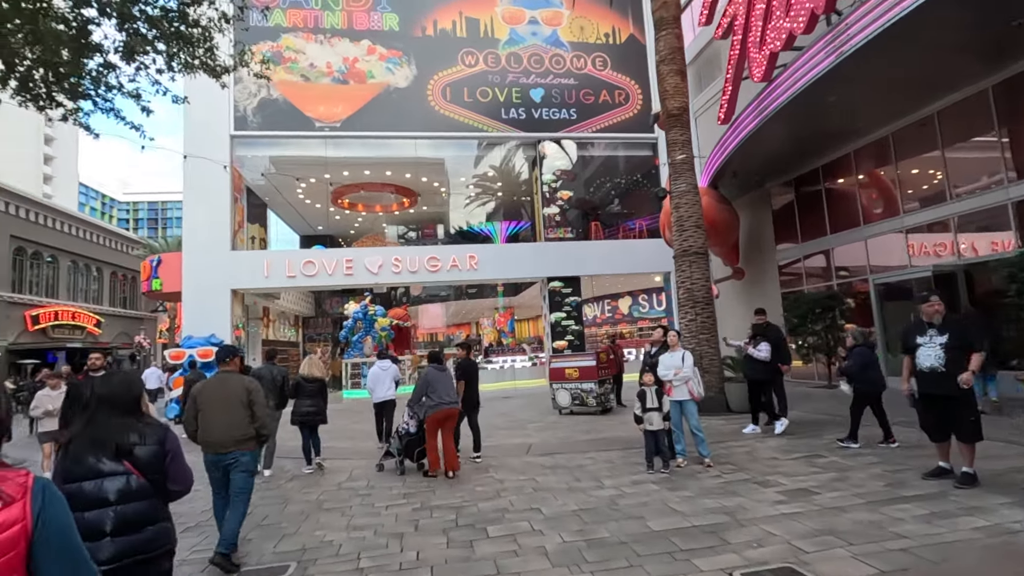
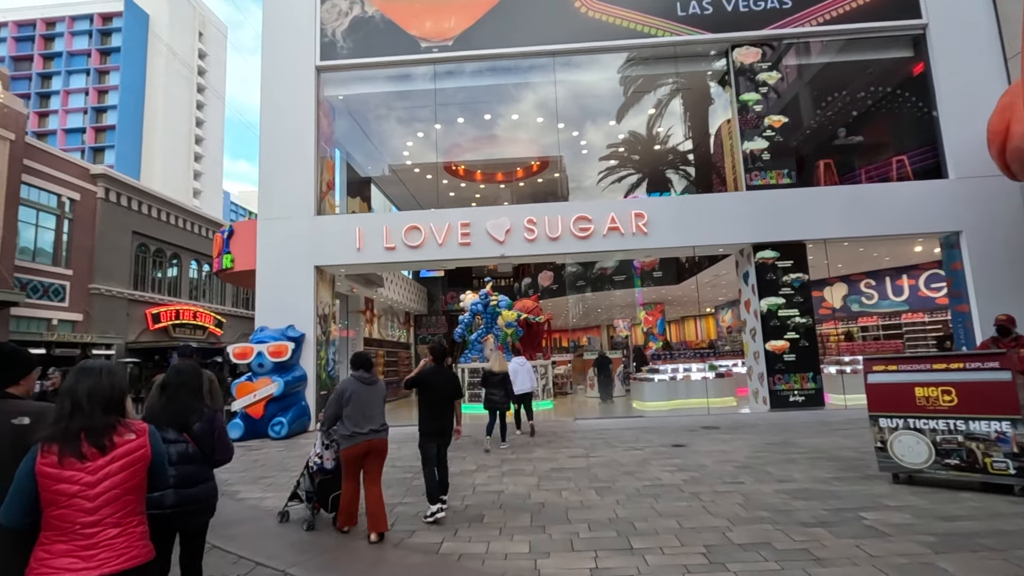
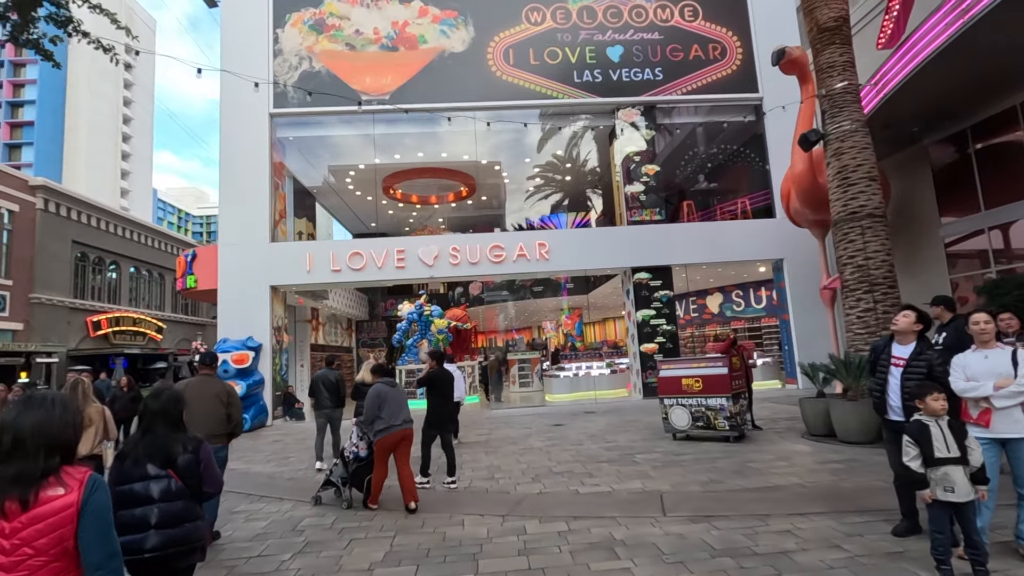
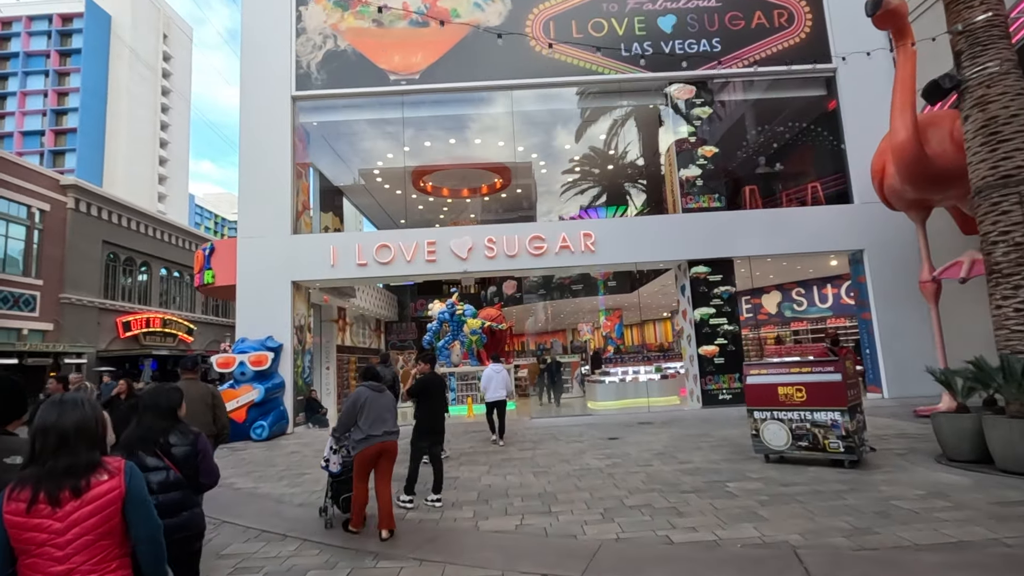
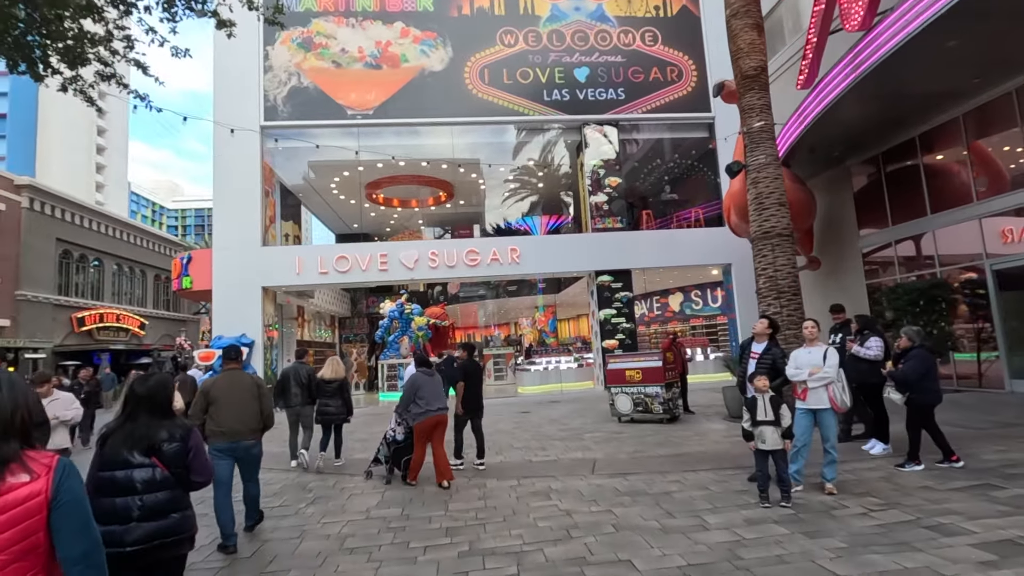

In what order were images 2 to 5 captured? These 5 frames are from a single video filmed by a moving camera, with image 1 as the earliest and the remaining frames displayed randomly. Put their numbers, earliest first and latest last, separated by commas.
5, 3, 4, 2
